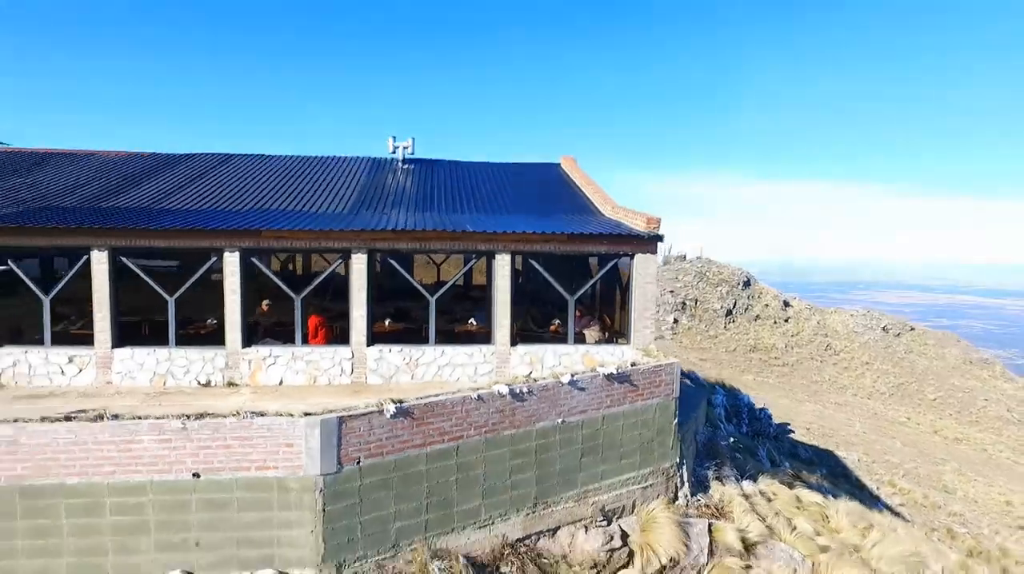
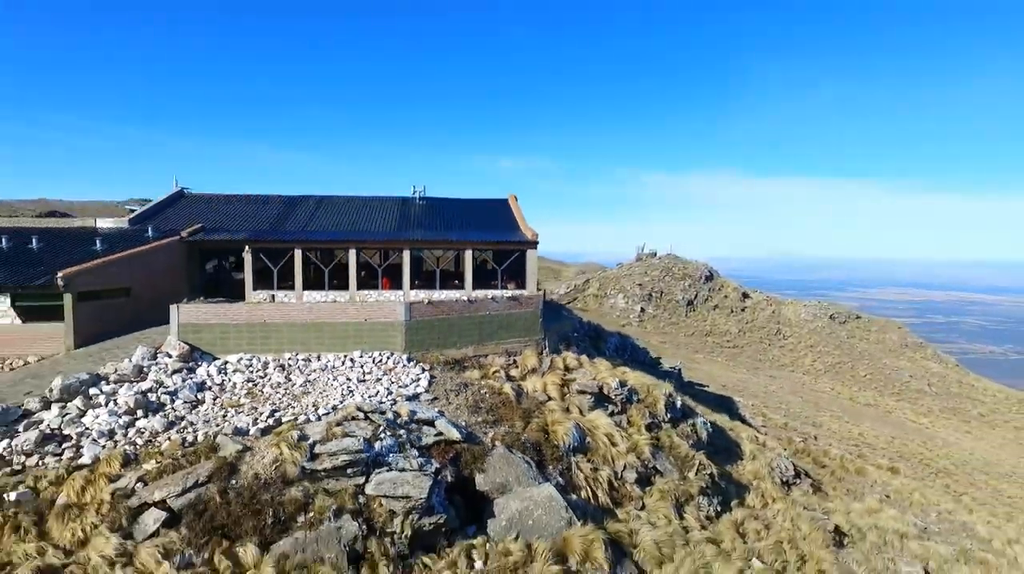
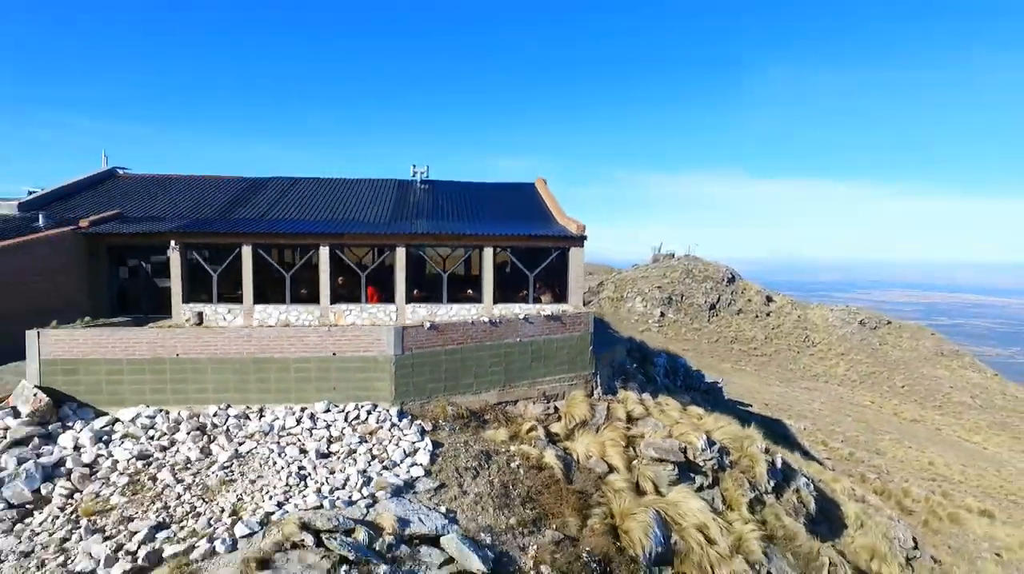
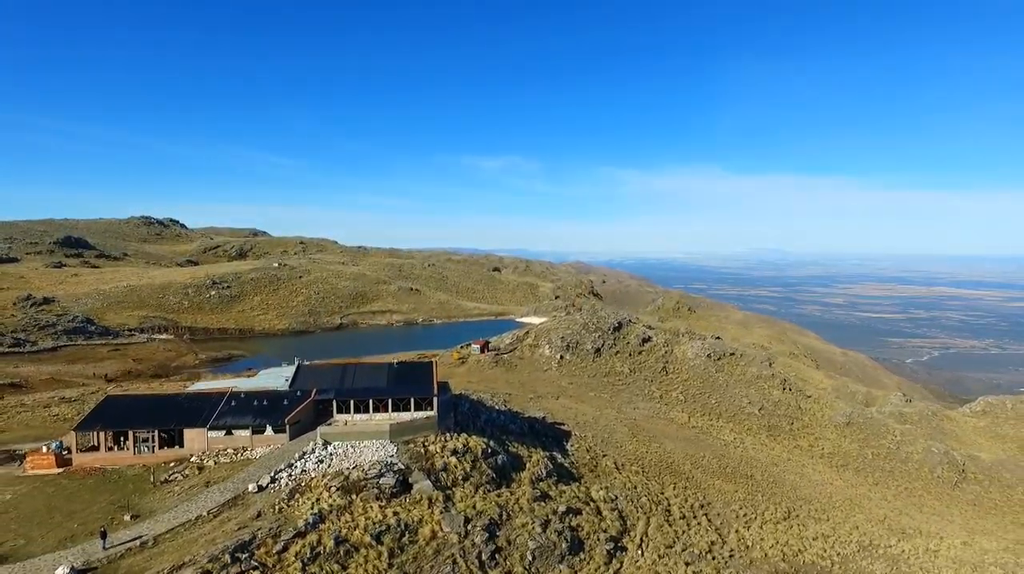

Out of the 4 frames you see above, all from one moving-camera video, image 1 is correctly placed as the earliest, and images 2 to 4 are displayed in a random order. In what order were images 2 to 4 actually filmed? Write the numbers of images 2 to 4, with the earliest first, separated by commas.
3, 2, 4
